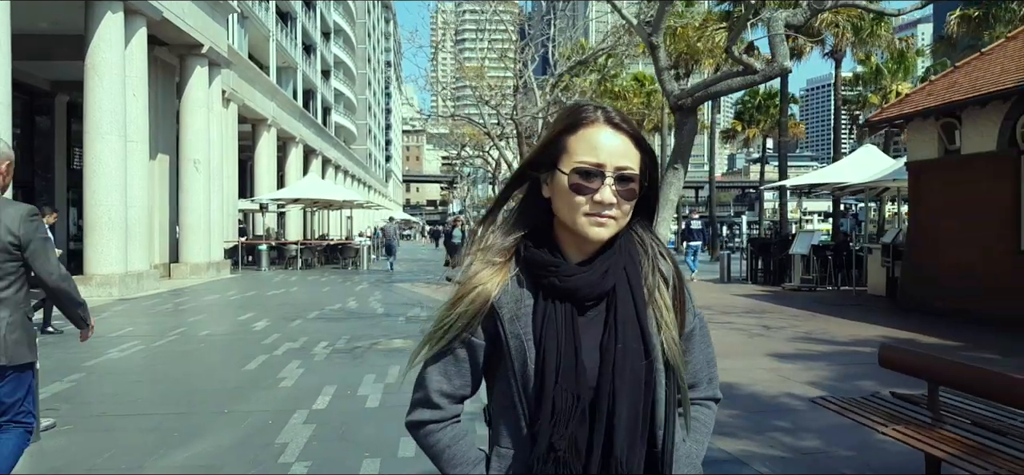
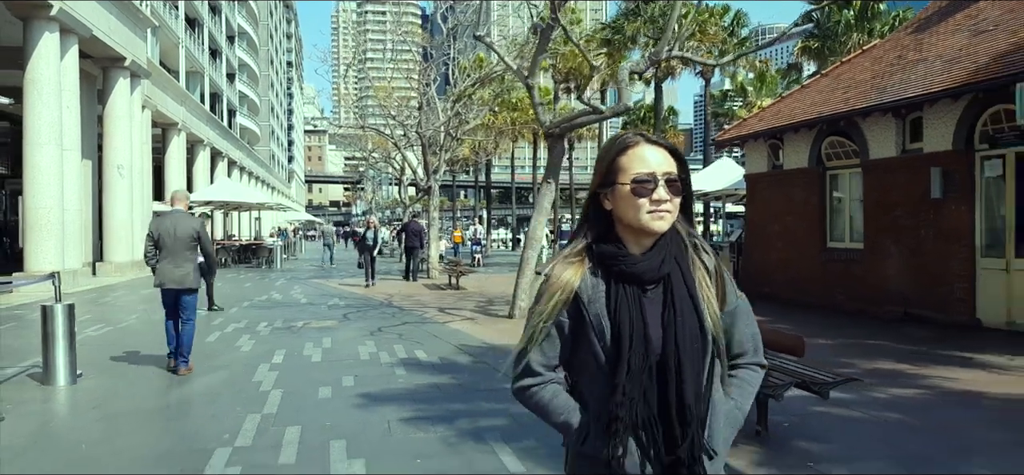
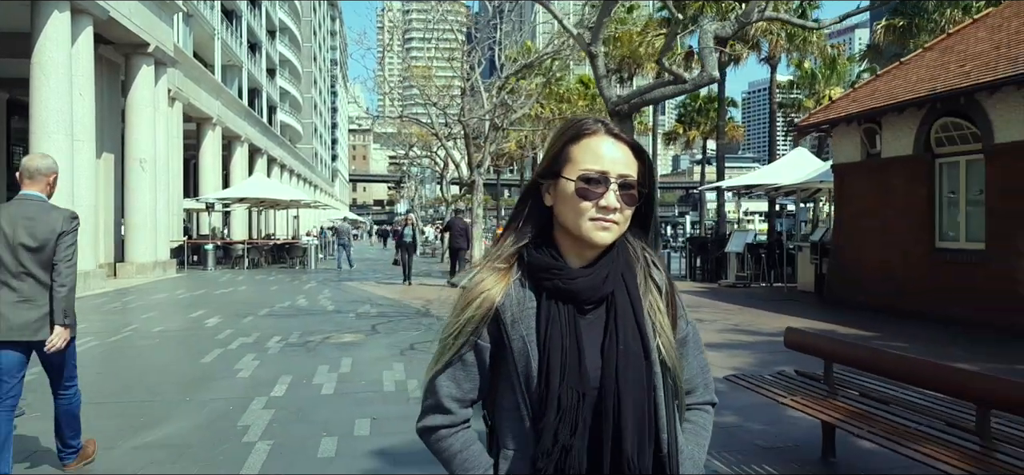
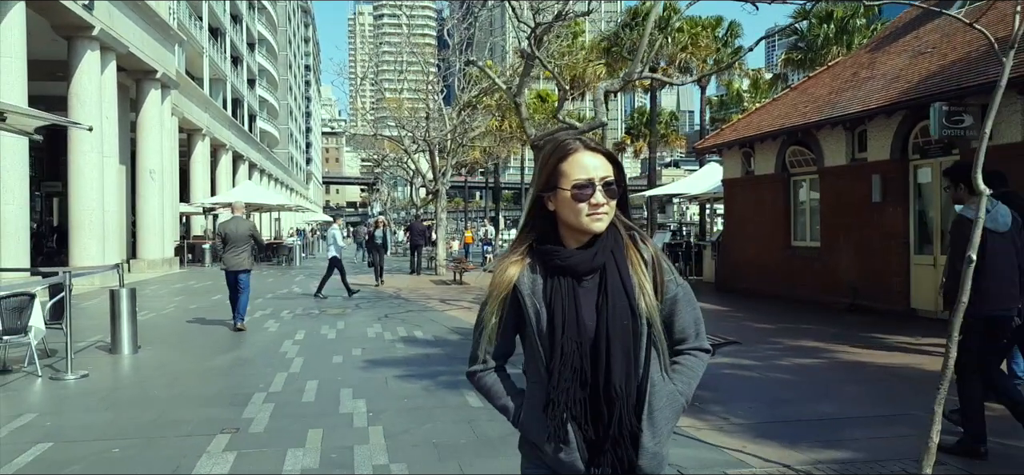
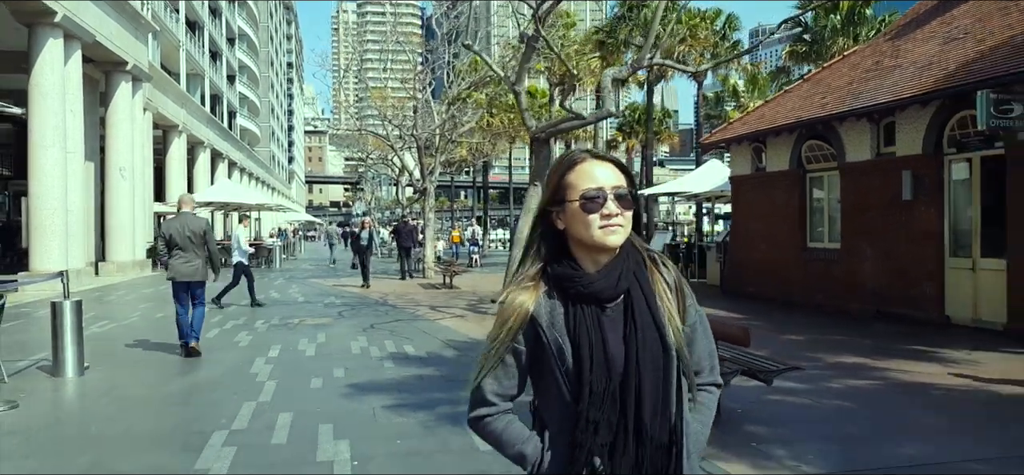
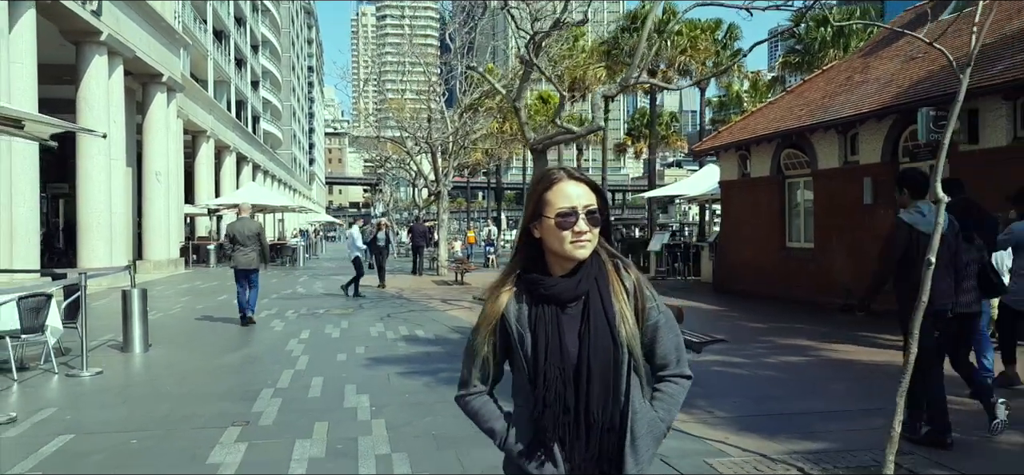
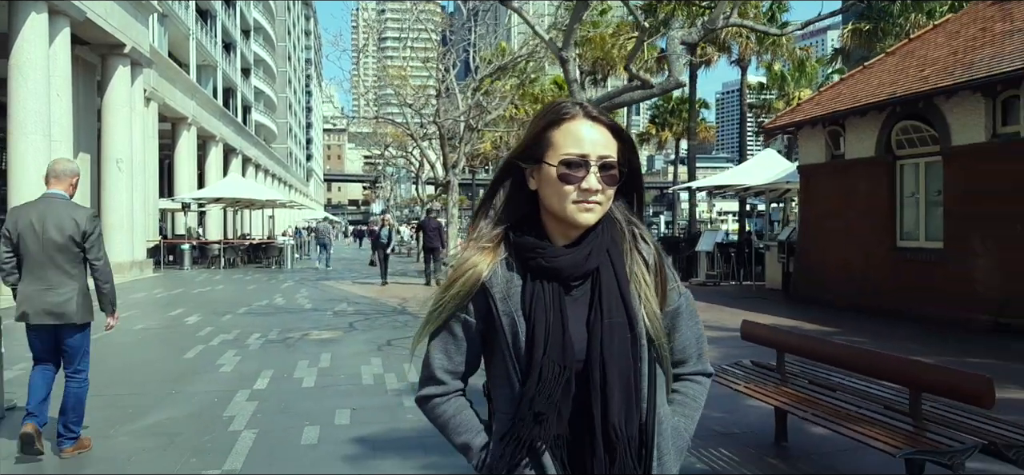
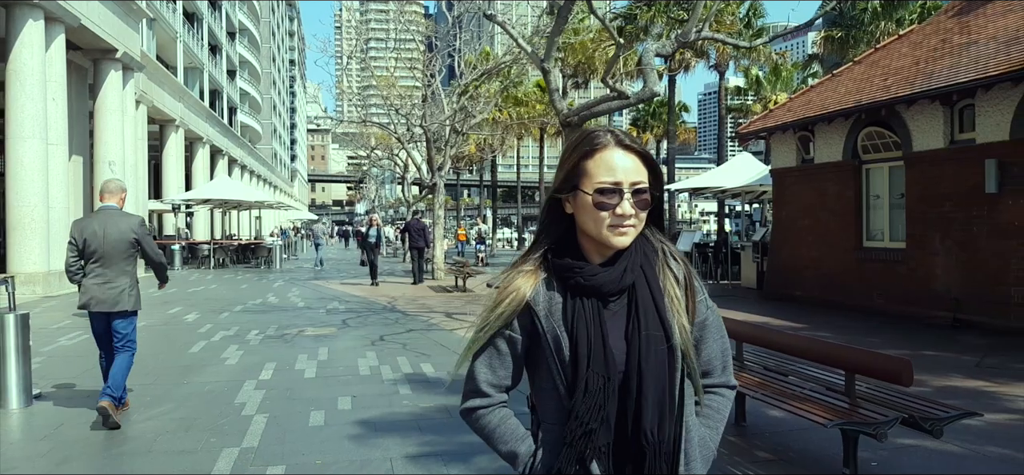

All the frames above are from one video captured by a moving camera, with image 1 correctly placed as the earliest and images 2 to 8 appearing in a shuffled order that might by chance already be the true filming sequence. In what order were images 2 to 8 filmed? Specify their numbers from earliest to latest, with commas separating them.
3, 7, 8, 2, 5, 4, 6
